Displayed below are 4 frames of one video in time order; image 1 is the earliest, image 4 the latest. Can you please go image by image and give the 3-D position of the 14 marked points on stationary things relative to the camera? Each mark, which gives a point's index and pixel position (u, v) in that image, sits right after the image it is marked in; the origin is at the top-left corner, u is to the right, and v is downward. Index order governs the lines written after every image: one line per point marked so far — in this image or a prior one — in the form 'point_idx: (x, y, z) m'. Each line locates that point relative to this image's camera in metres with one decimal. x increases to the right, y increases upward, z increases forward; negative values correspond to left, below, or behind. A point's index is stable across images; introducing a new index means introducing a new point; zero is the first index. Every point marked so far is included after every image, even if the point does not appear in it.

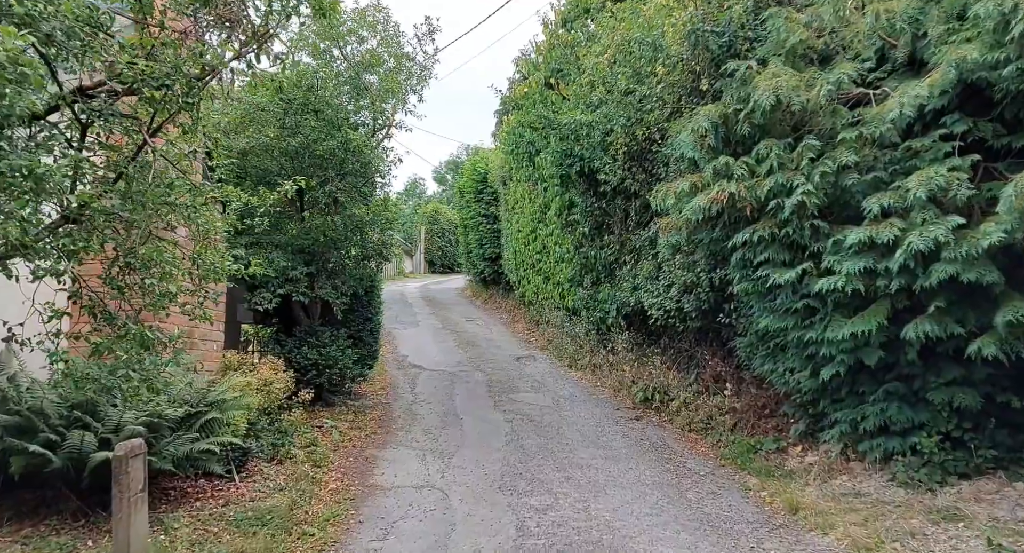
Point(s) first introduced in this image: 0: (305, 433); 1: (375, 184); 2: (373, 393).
0: (-2.2, -1.6, +7.1) m
1: (-1.8, +1.2, +8.8) m
2: (-2.0, -1.7, +9.8) m
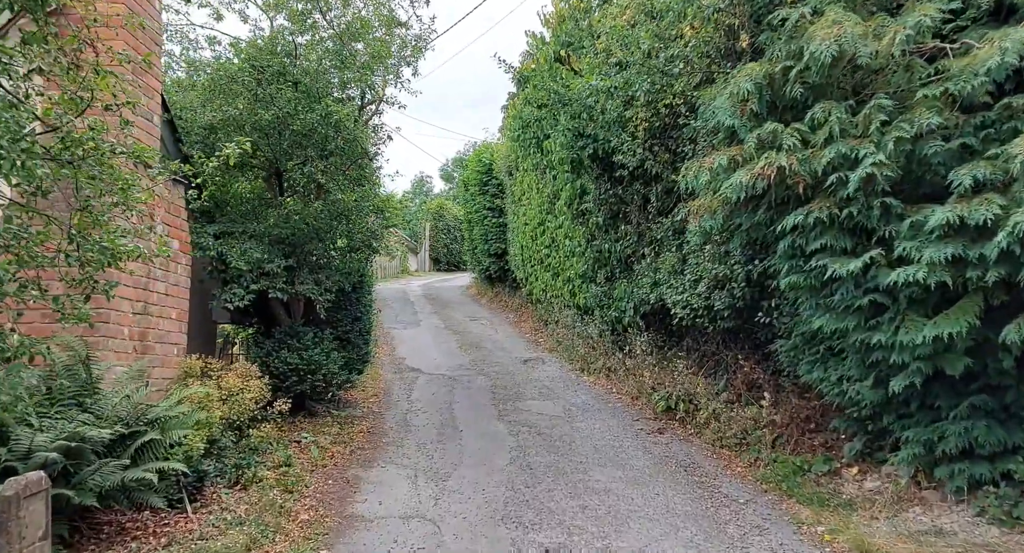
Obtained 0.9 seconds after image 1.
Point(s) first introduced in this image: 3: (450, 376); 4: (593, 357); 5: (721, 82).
0: (-2.1, -1.6, +6.2) m
1: (-1.7, +1.3, +7.8) m
2: (-1.9, -1.6, +8.8) m
3: (-1.0, -1.5, +10.6) m
4: (+1.2, -1.2, +10.4) m
5: (+1.8, +1.7, +5.9) m
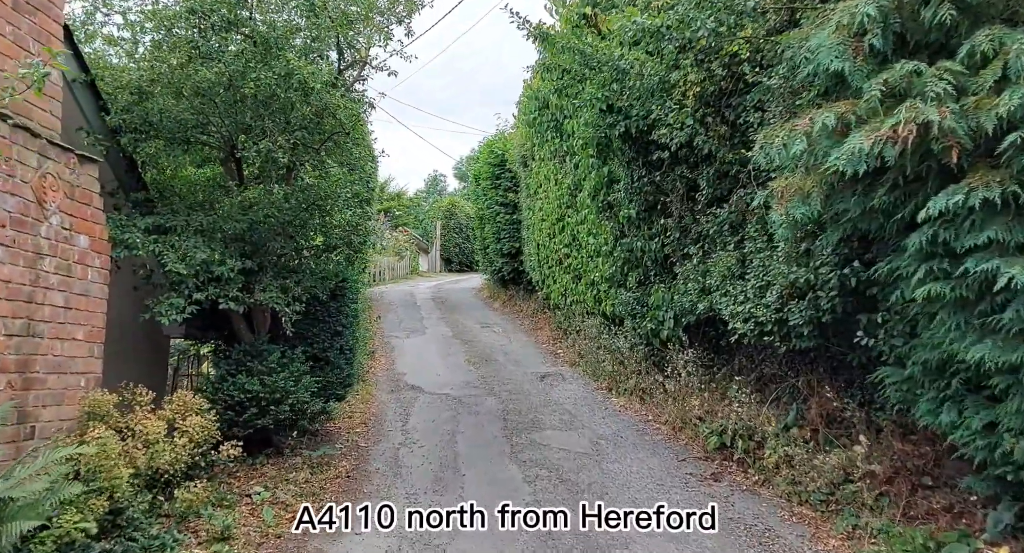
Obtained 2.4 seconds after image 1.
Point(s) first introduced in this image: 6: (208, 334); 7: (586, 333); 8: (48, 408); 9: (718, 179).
0: (-2.0, -1.6, +4.7) m
1: (-1.6, +1.2, +6.3) m
2: (-1.7, -1.7, +7.3) m
3: (-0.8, -1.6, +9.0) m
4: (+1.4, -1.3, +8.8) m
5: (+1.9, +1.6, +4.3) m
6: (-2.9, -0.5, +6.5) m
7: (+1.1, -0.9, +10.7) m
8: (-2.9, -0.8, +4.2) m
9: (+1.9, +0.9, +6.5) m
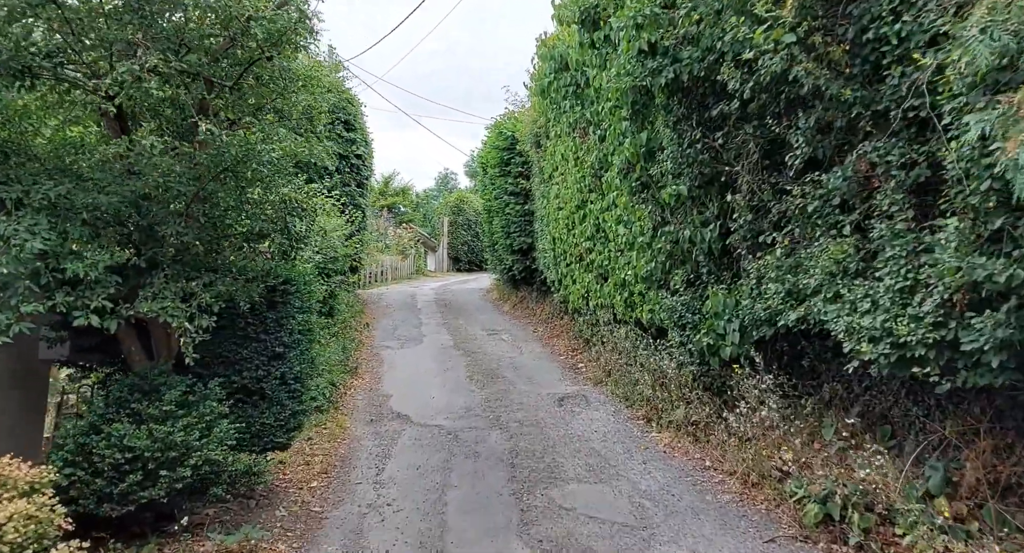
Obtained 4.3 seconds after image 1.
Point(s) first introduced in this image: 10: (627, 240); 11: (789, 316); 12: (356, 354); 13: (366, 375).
0: (-2.0, -1.6, +2.7) m
1: (-1.5, +1.2, +4.4) m
2: (-1.7, -1.7, +5.4) m
3: (-0.6, -1.6, +7.1) m
4: (+1.5, -1.3, +6.8) m
5: (+1.9, +1.6, +2.3) m
6: (-2.8, -0.6, +4.6) m
7: (+1.3, -0.8, +8.7) m
8: (-2.8, -0.8, +2.3) m
9: (+2.0, +0.9, +4.4) m
10: (+1.3, +0.5, +7.9) m
11: (+1.9, -0.3, +4.8) m
12: (-2.3, -1.2, +10.4) m
13: (-2.0, -1.3, +9.4) m
